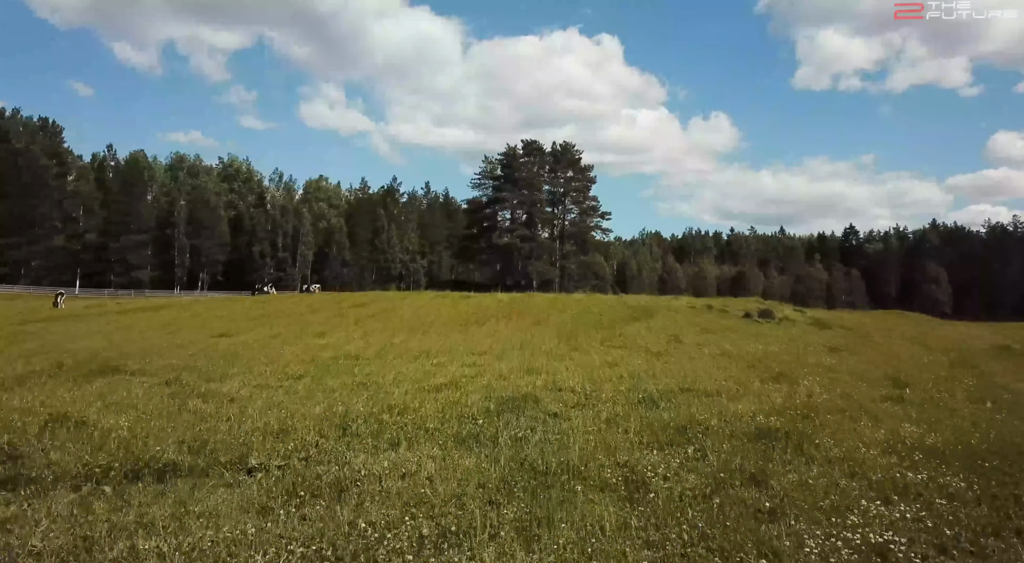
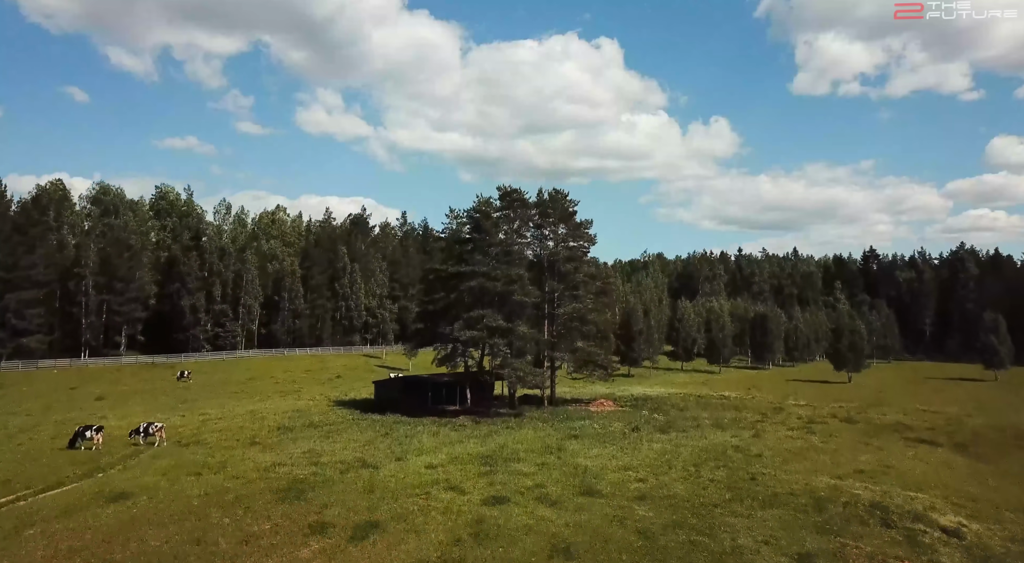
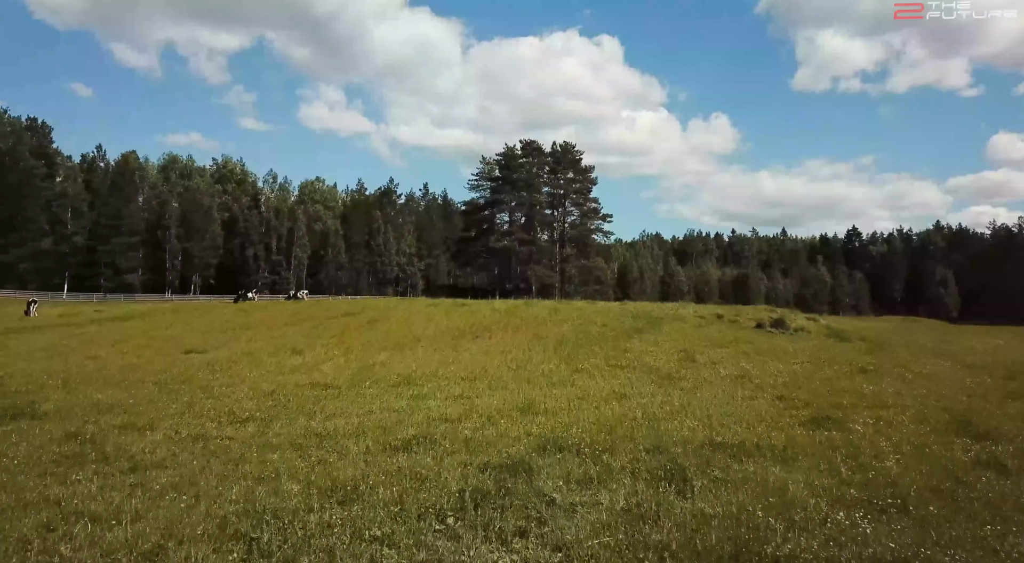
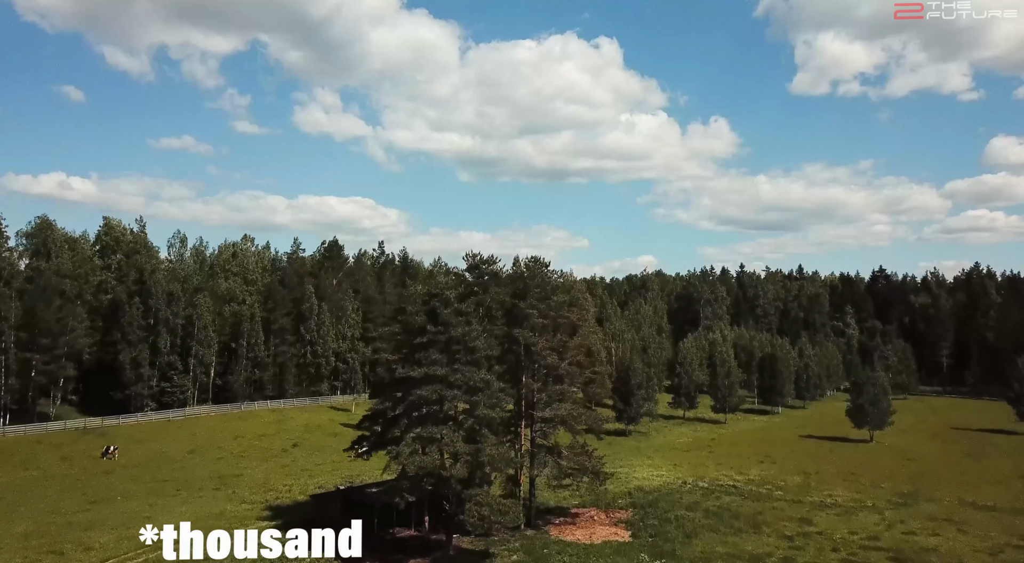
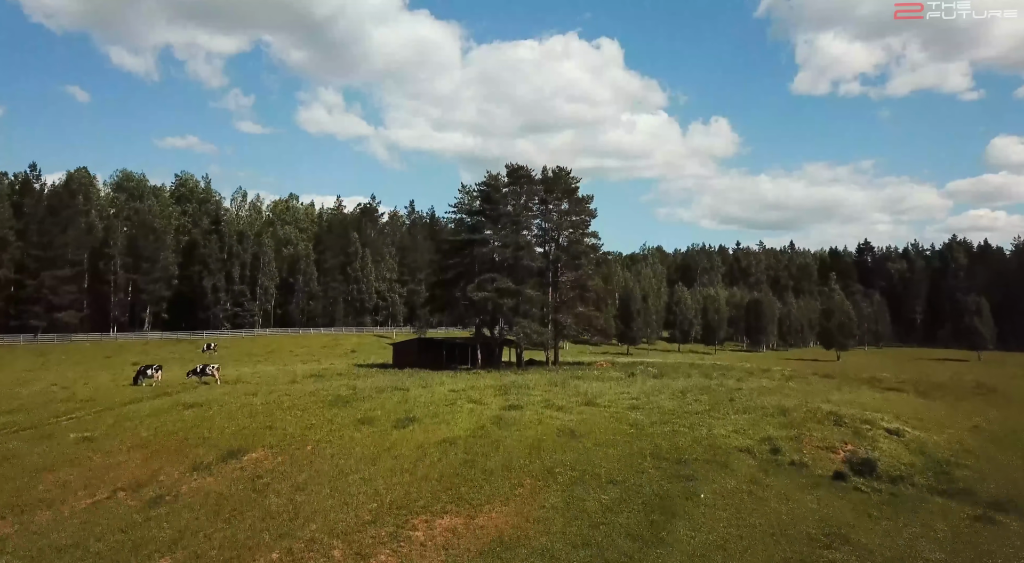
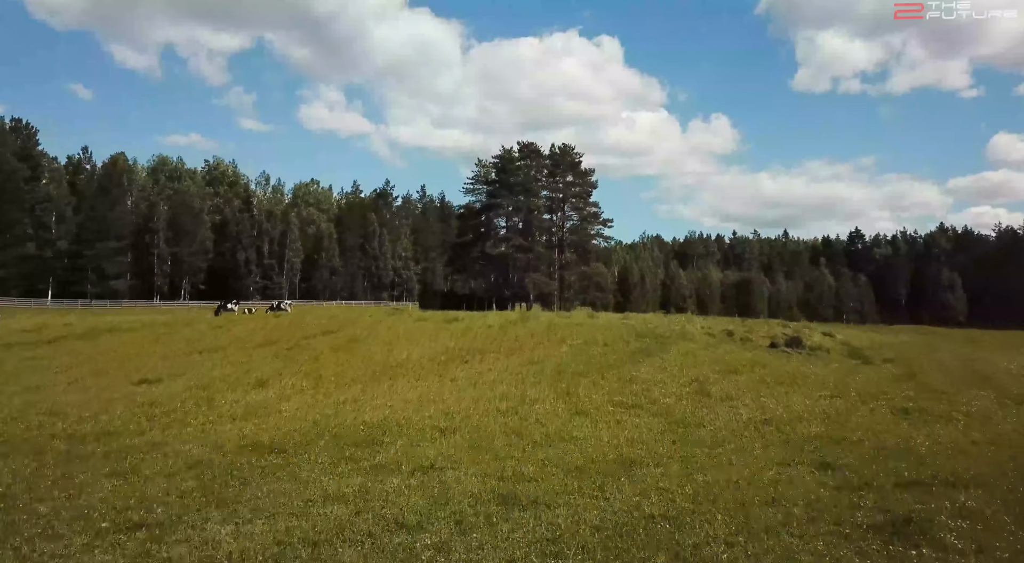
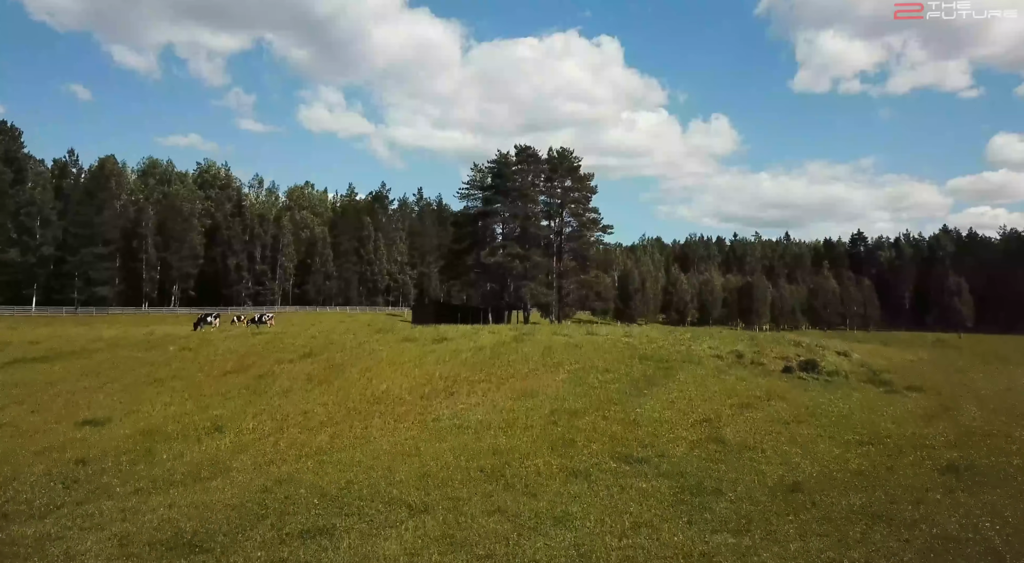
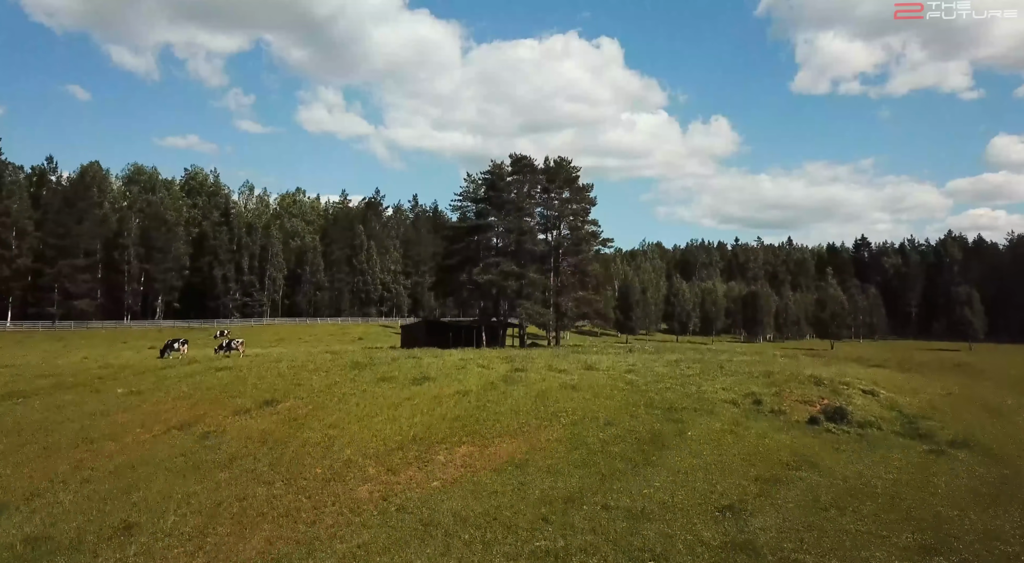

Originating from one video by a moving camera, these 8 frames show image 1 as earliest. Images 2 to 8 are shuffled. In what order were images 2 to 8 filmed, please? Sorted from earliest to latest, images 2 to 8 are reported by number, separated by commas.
3, 6, 7, 8, 5, 2, 4
